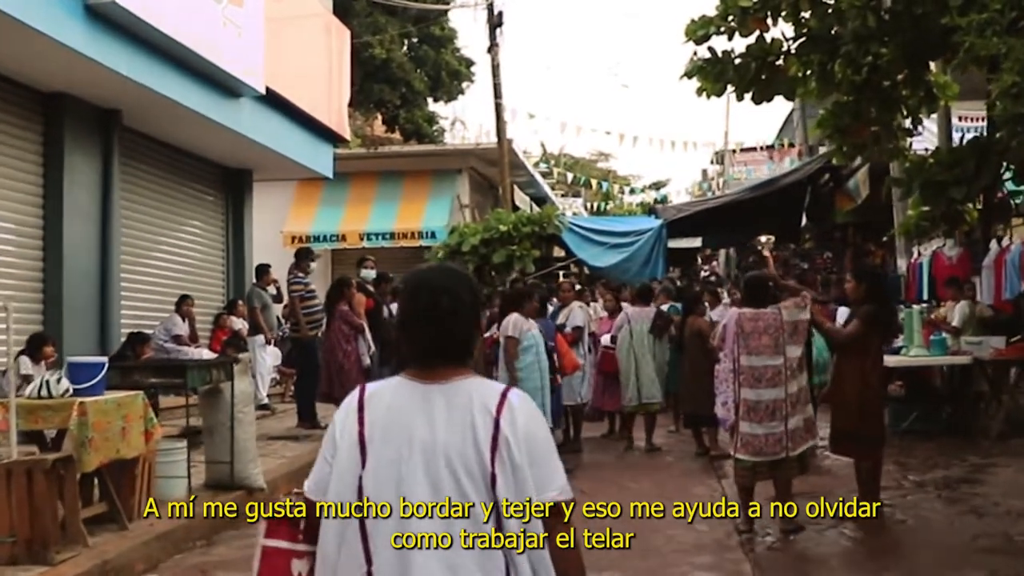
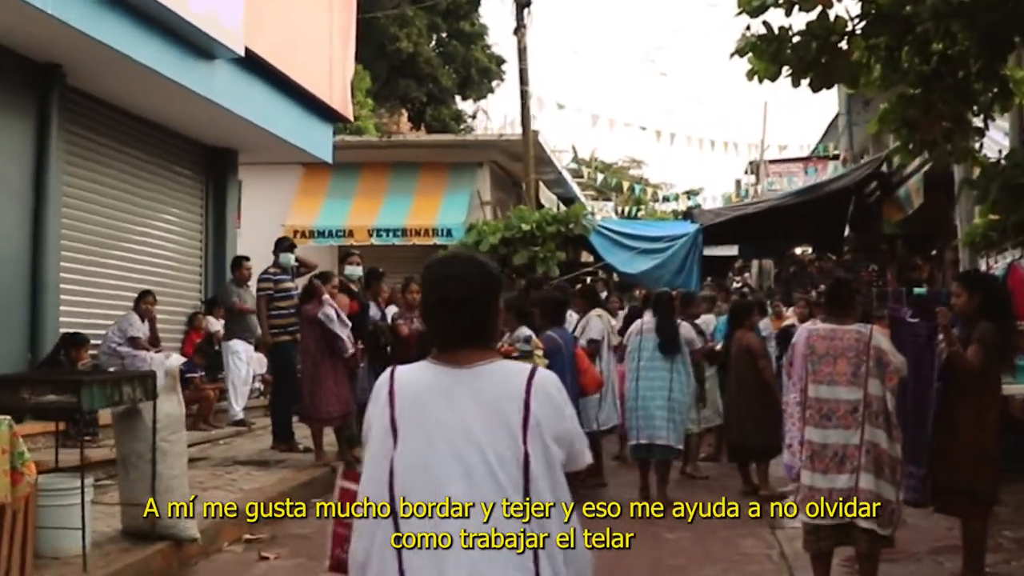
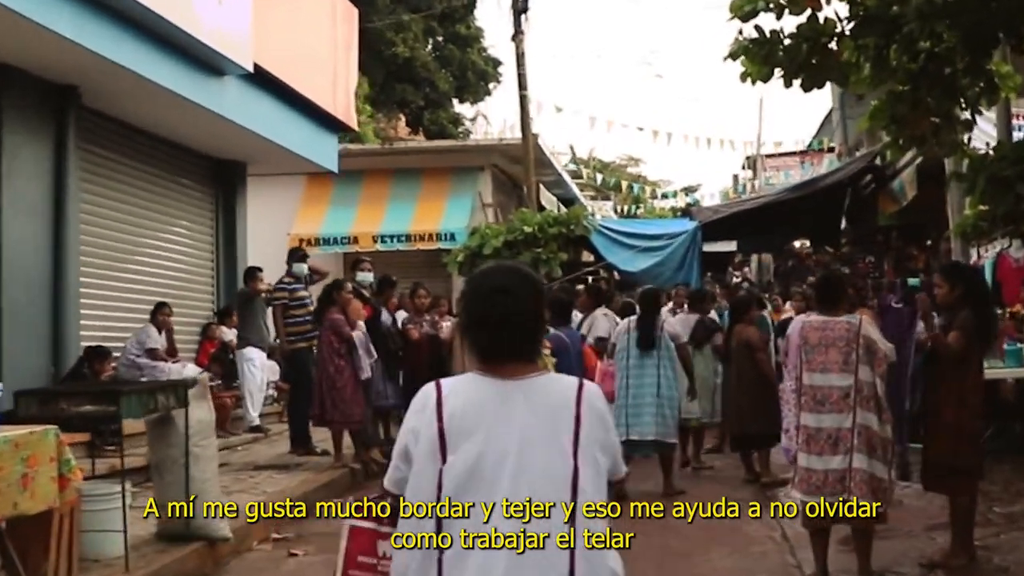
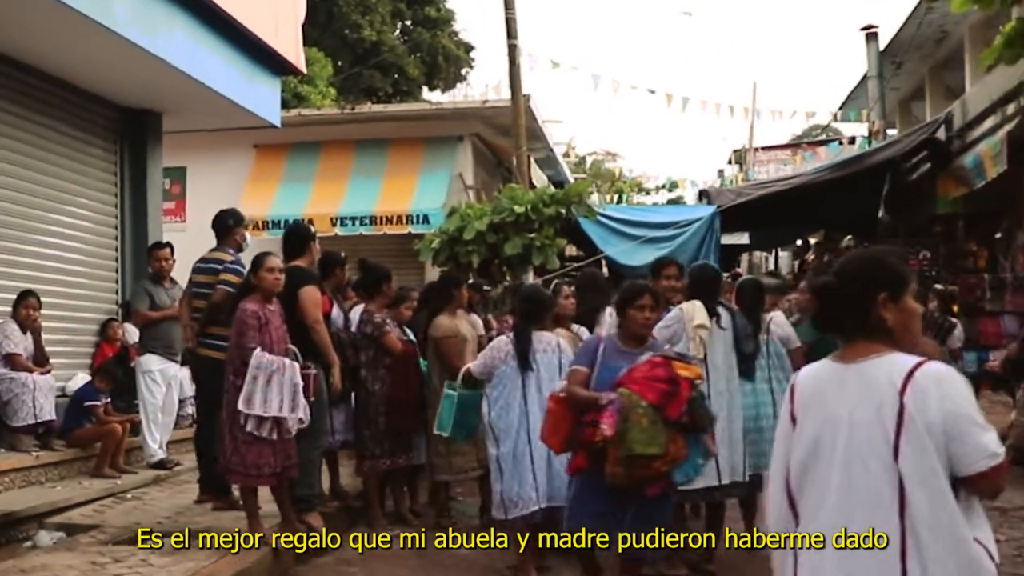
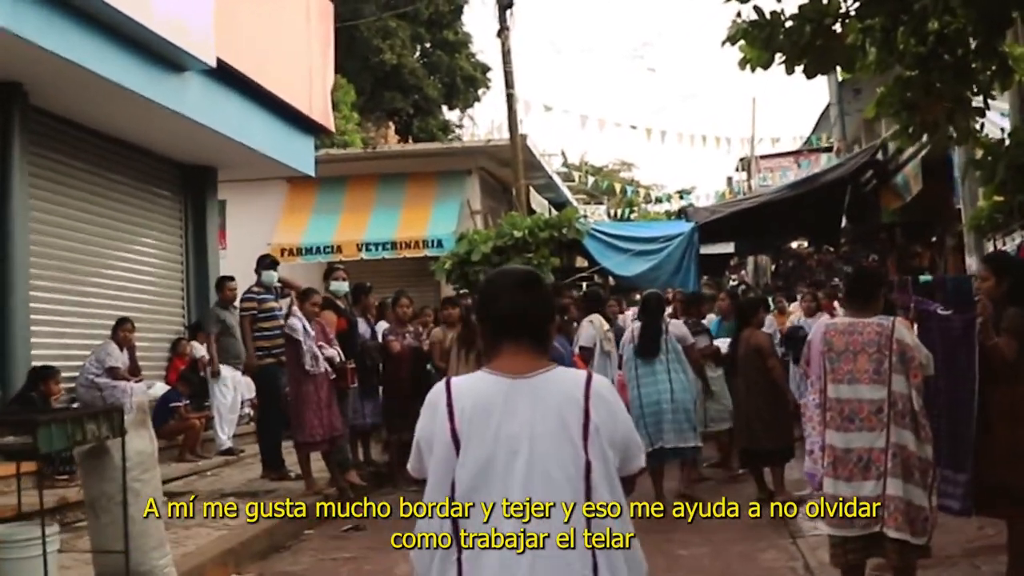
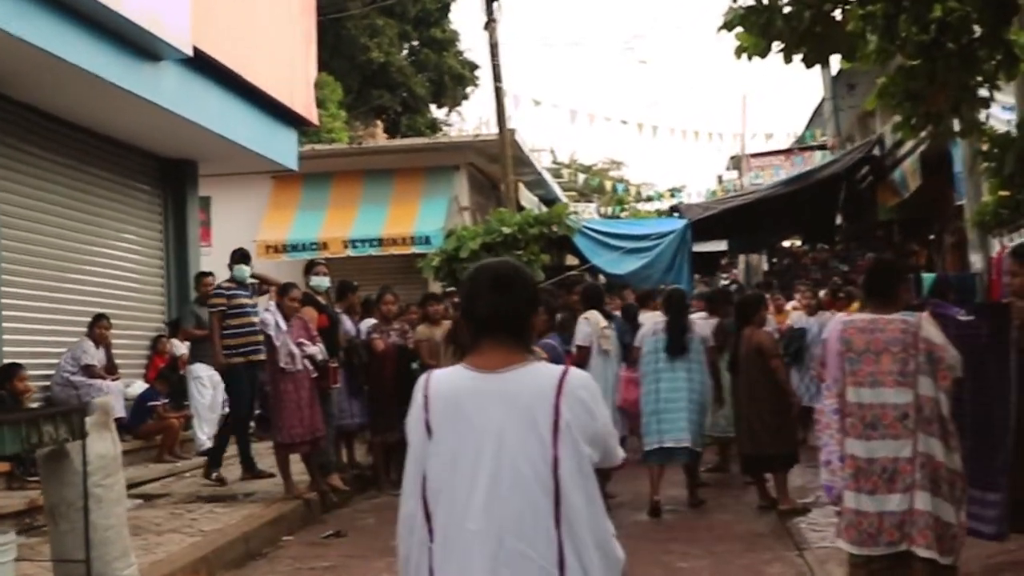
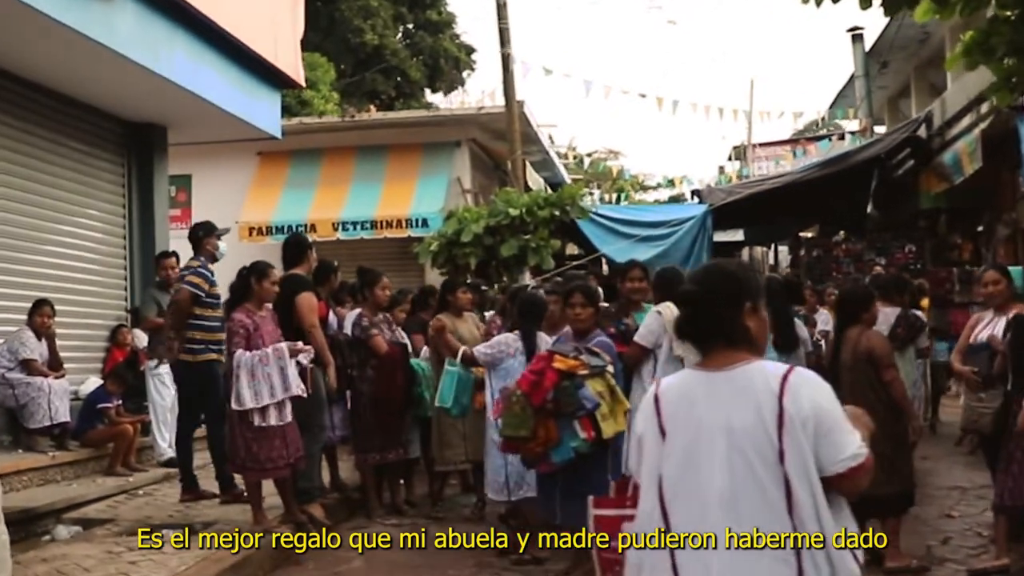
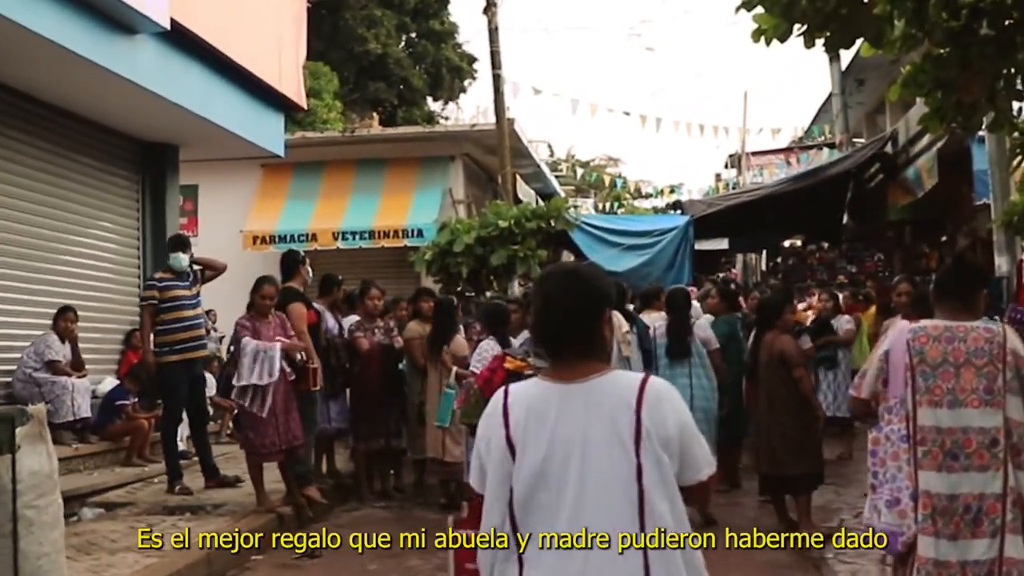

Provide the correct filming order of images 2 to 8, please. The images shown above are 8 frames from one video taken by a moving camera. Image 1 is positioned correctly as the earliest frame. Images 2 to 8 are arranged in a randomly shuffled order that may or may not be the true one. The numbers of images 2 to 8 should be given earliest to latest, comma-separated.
3, 2, 5, 6, 8, 7, 4
